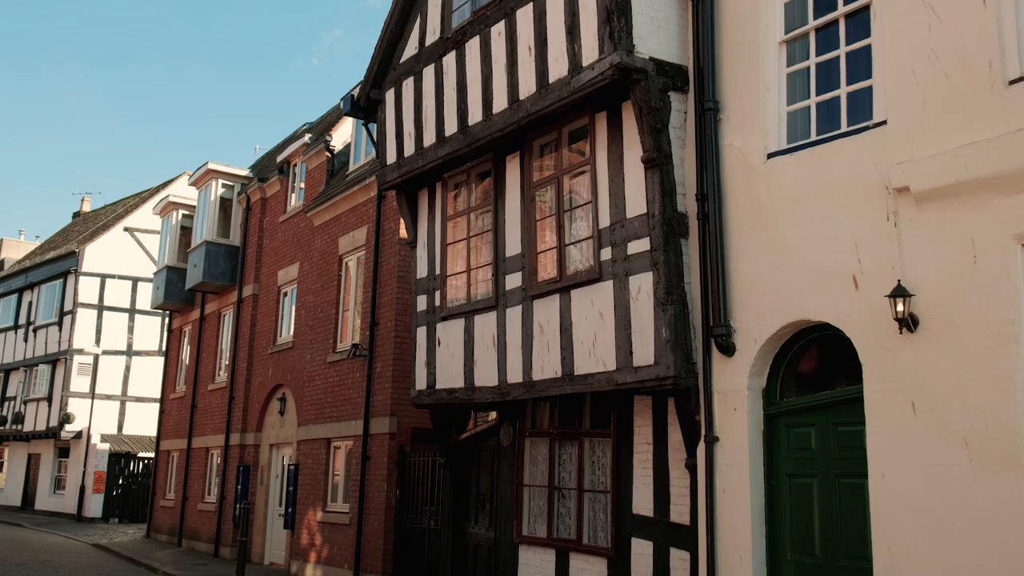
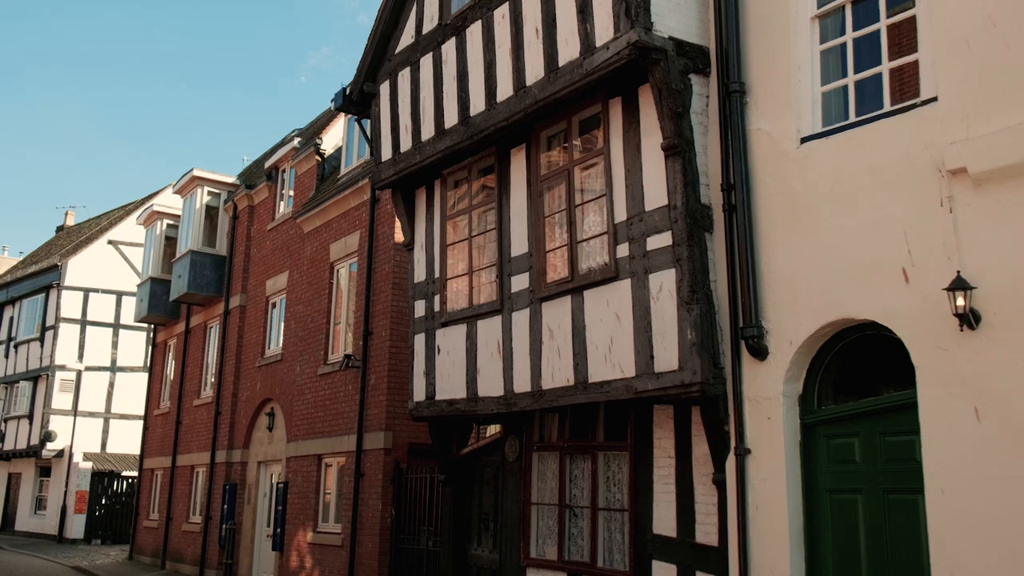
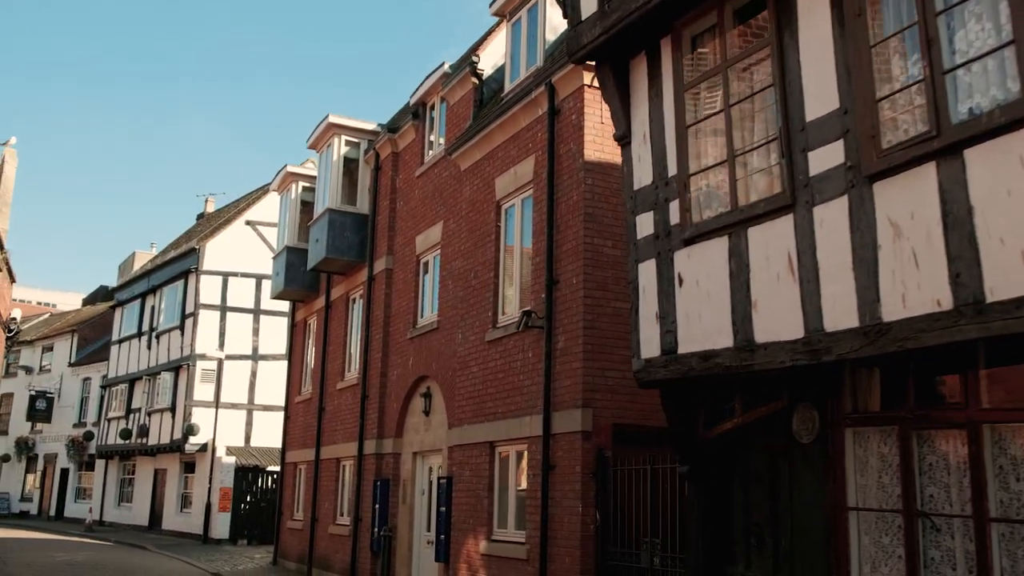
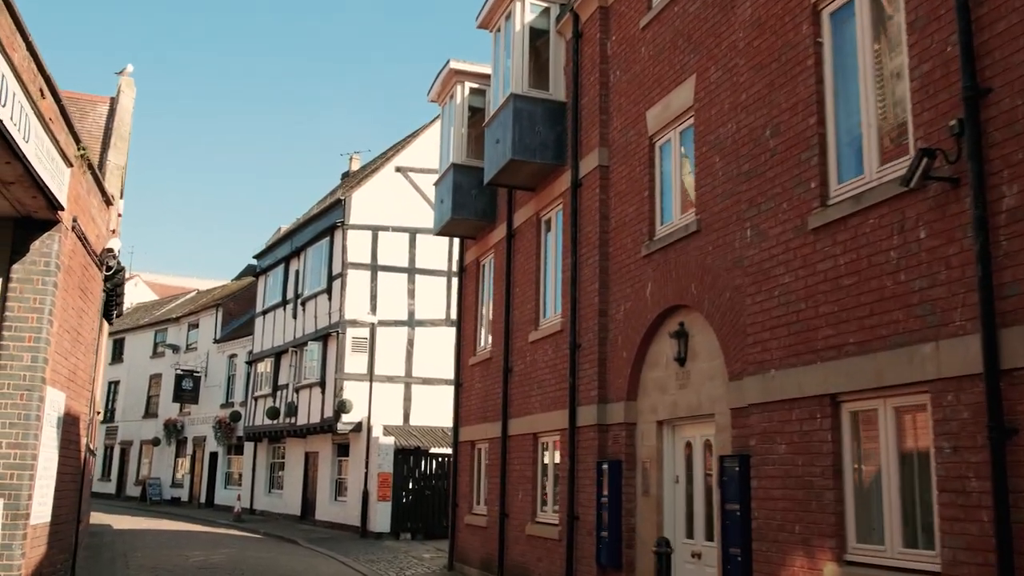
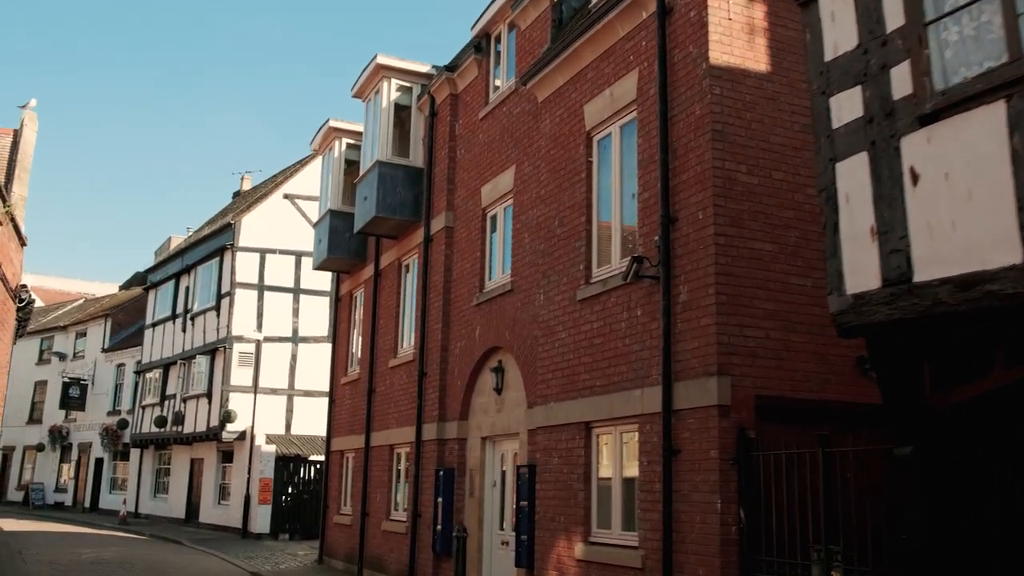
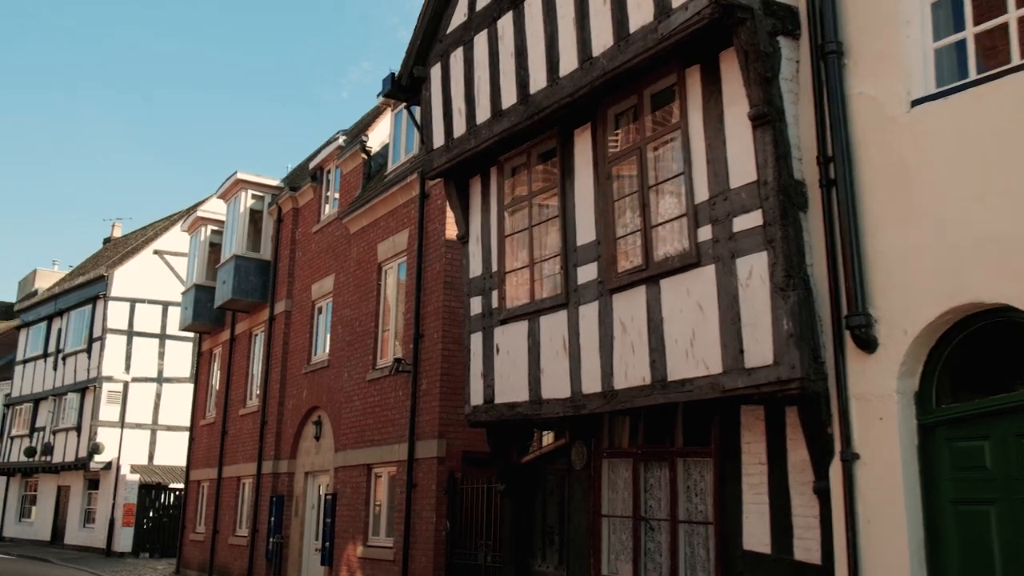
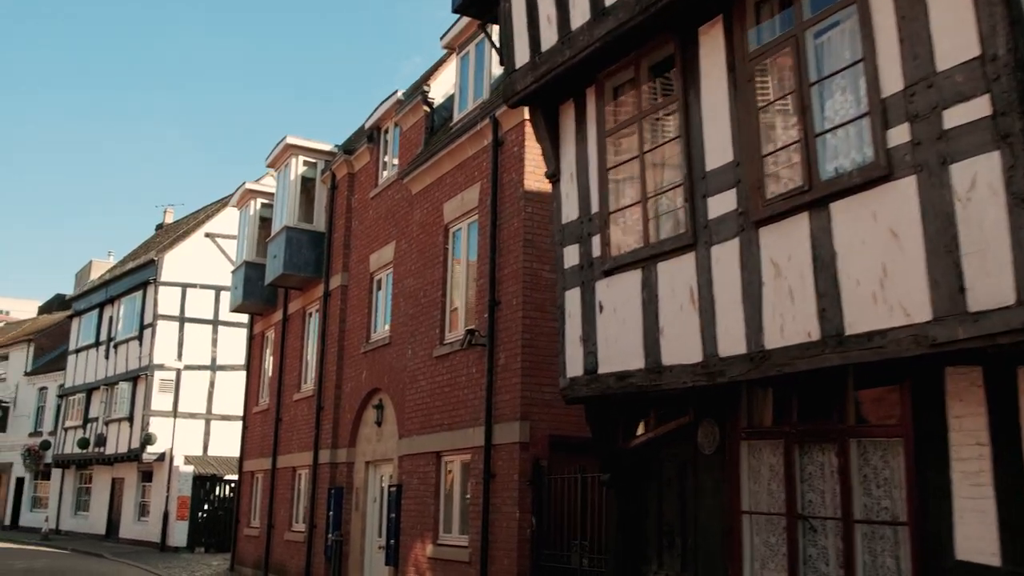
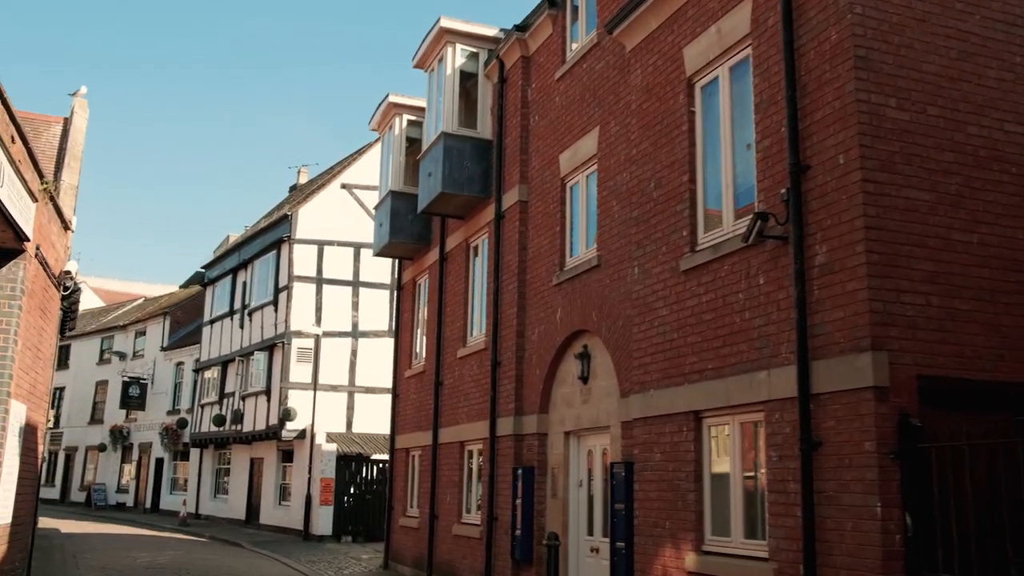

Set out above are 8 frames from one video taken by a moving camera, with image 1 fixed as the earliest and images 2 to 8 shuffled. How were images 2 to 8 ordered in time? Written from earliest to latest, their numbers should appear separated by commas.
2, 6, 7, 3, 5, 8, 4
